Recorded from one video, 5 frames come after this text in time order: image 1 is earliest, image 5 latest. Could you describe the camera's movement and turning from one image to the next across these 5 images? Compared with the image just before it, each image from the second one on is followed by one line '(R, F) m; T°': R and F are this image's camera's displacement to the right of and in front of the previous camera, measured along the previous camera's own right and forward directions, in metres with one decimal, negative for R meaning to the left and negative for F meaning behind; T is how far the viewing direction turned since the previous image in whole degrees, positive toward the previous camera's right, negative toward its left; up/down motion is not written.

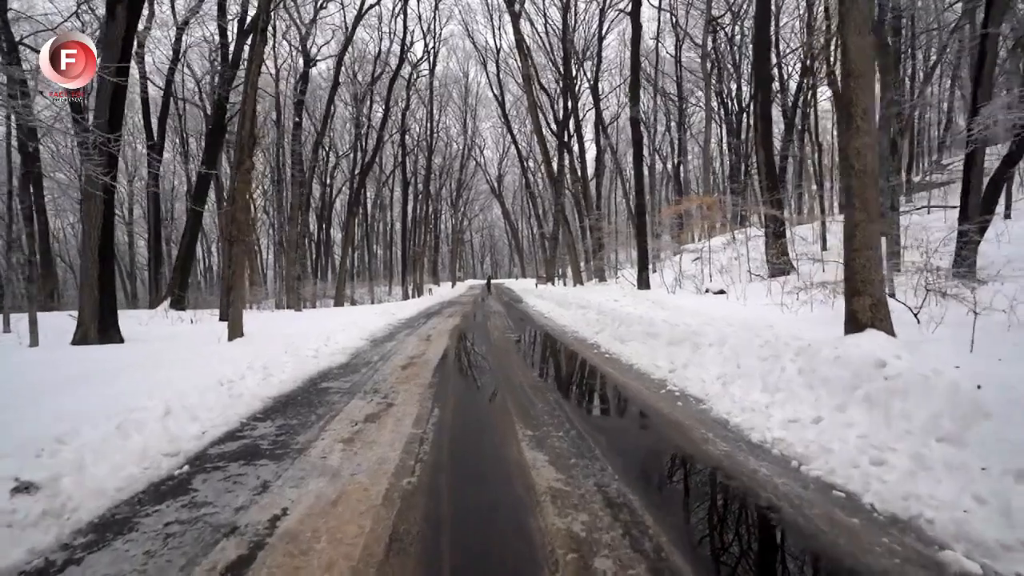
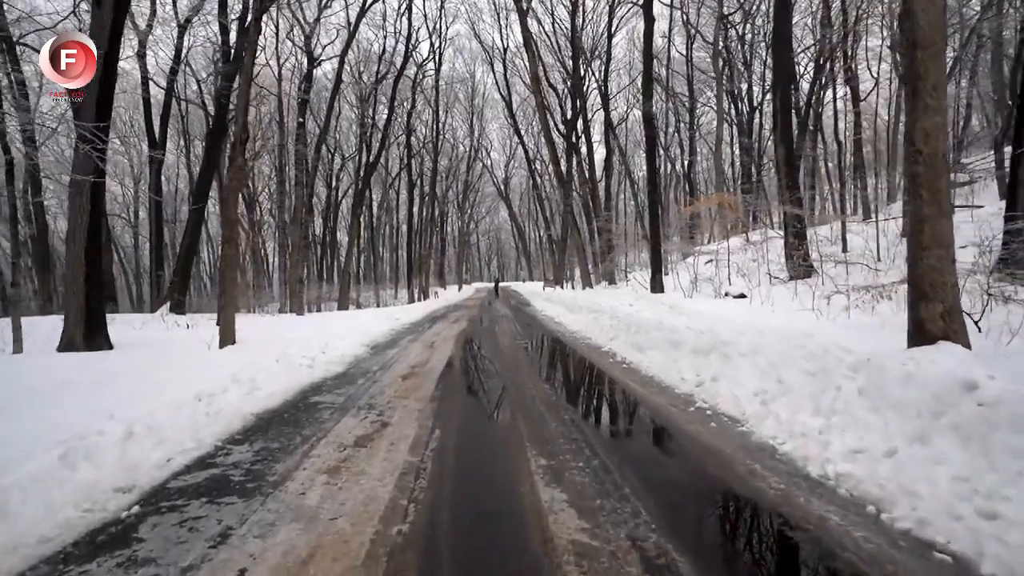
(0.0, +0.7) m; -1°
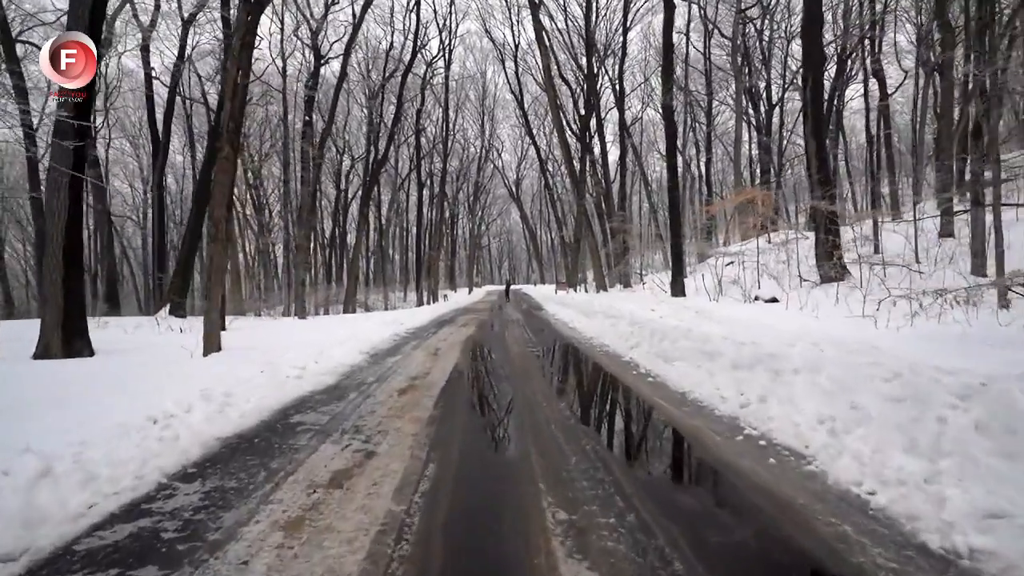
(0.0, +0.9) m; -1°
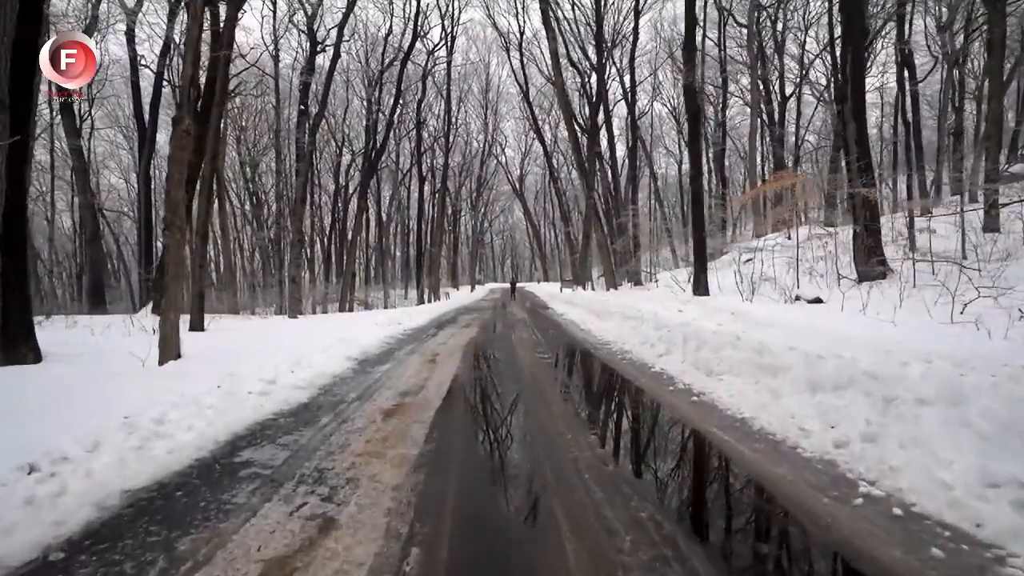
(-0.1, +1.4) m; 0°
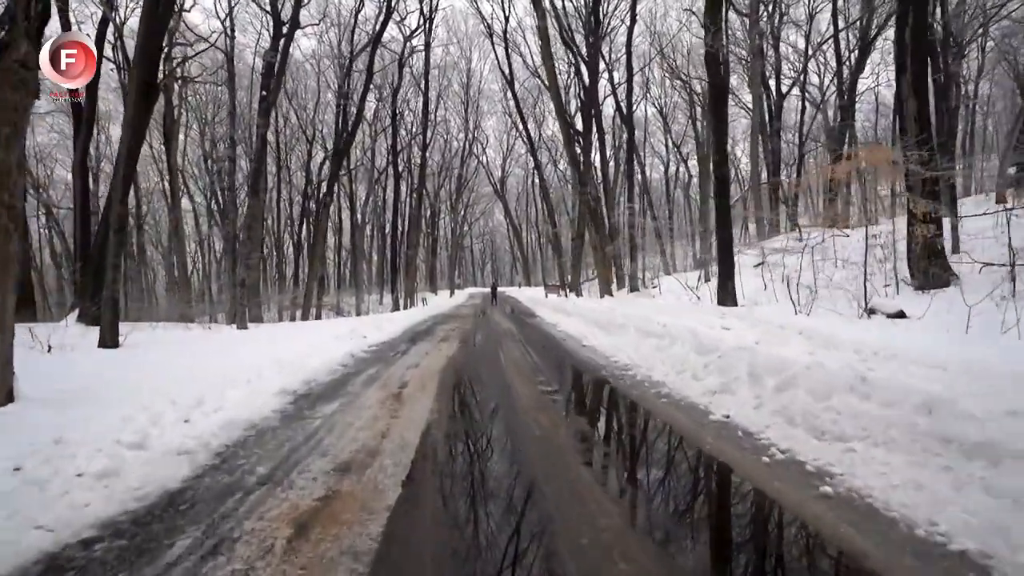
(-0.2, +2.5) m; +2°
